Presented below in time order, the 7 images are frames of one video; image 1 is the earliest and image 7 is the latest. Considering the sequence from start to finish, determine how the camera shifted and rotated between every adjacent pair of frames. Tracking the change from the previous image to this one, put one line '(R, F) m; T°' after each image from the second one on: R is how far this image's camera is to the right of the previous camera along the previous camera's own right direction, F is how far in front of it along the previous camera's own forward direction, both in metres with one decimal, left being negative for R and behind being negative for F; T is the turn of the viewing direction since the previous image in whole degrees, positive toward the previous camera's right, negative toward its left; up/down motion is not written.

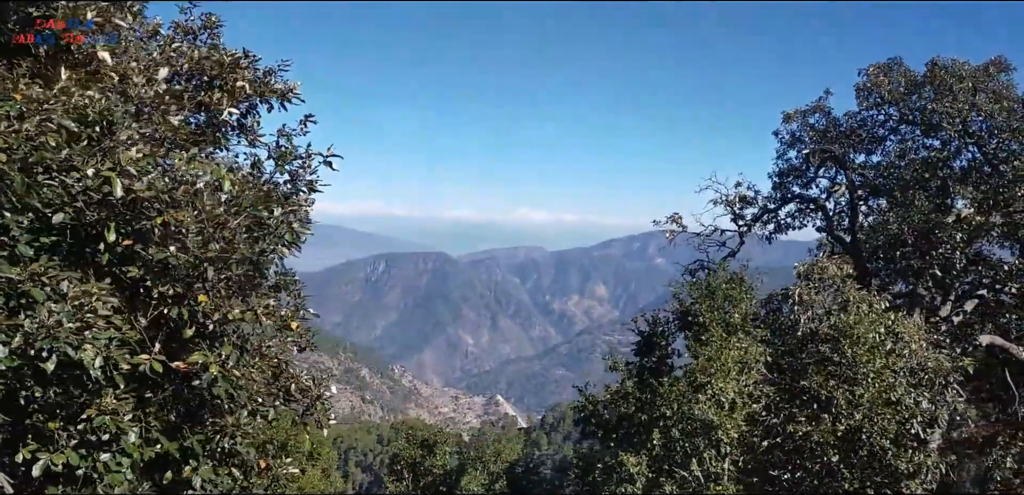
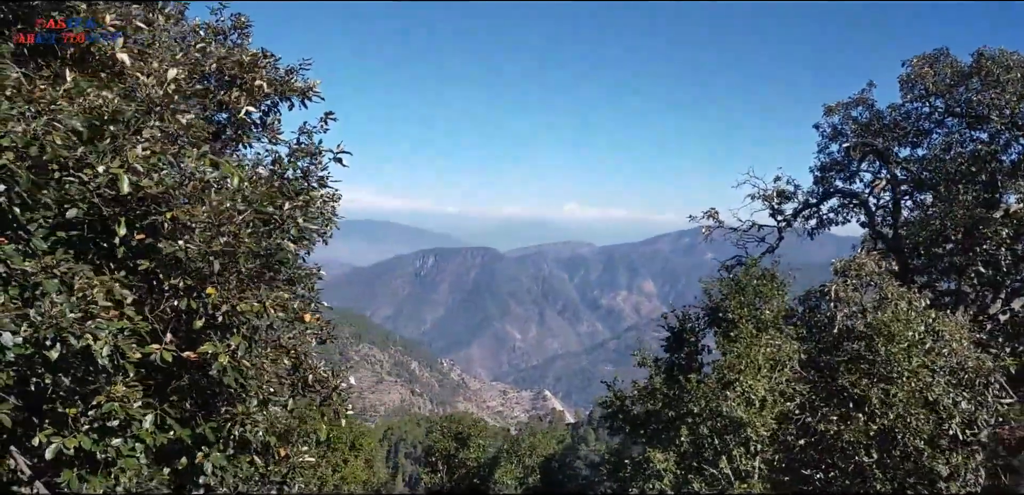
(+0.2, 0.0) m; -4°
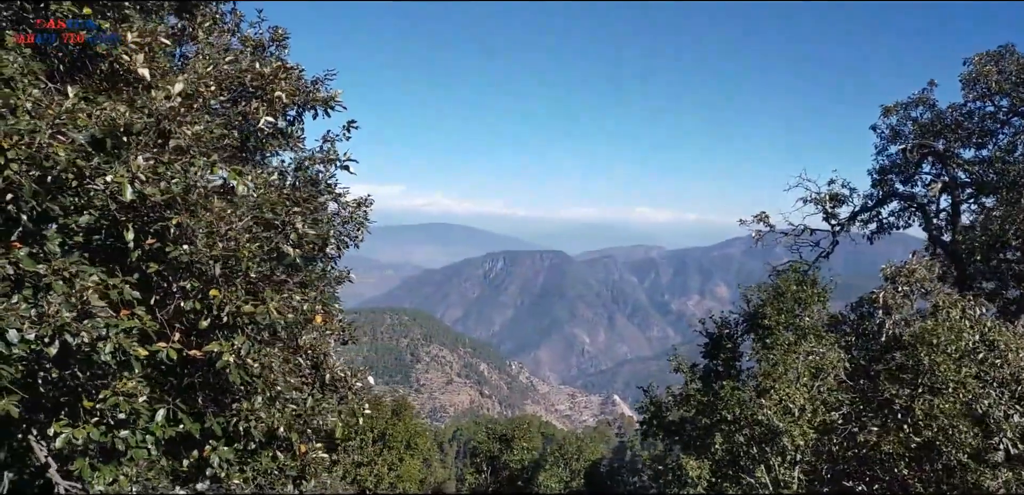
(+0.3, -0.1) m; -5°
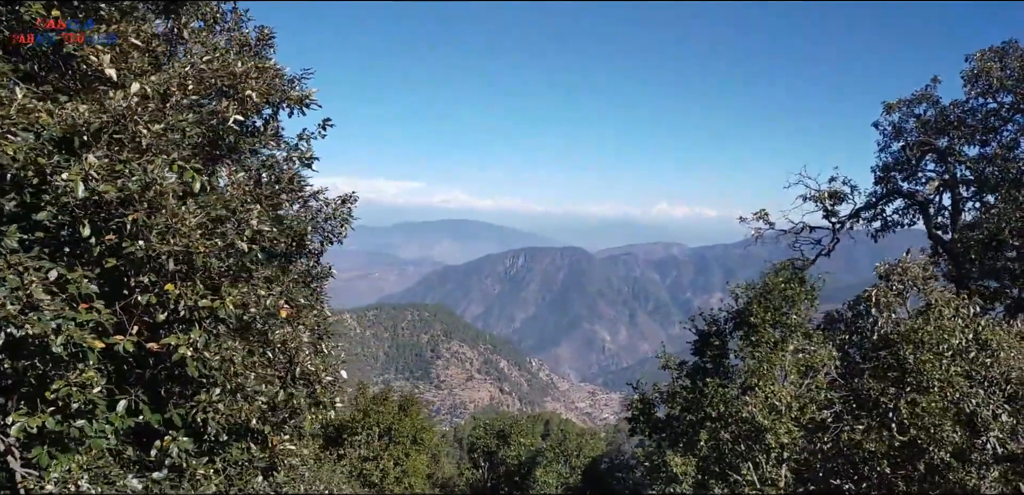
(+0.3, -0.1) m; -1°
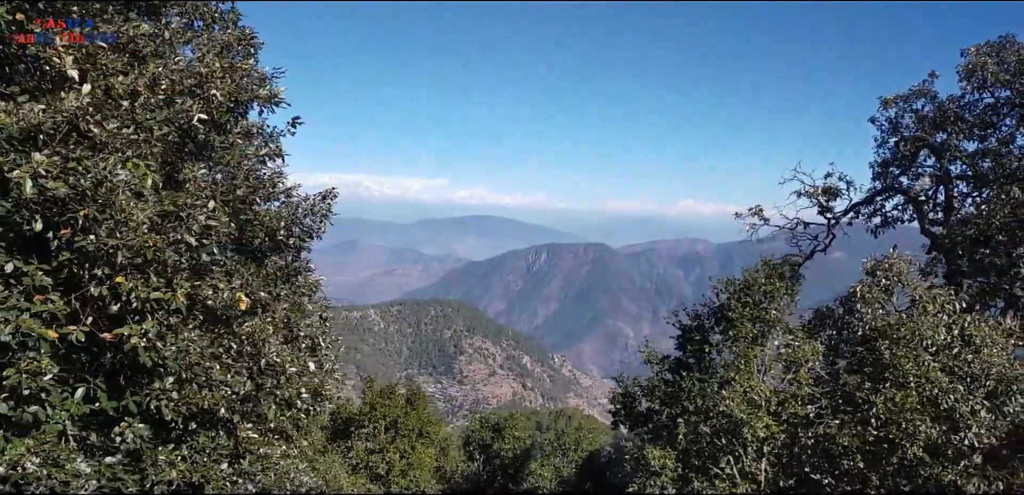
(+0.4, -0.1) m; -1°
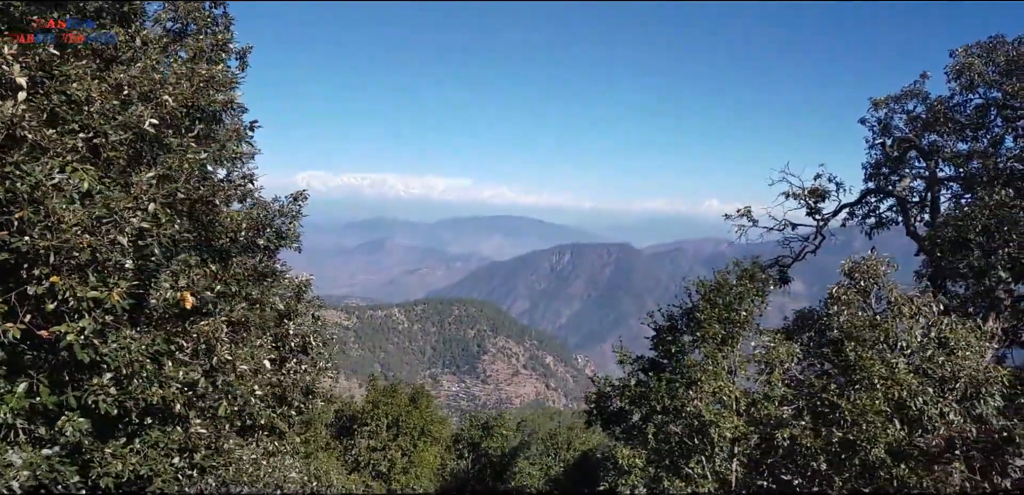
(+0.5, -0.1) m; -1°
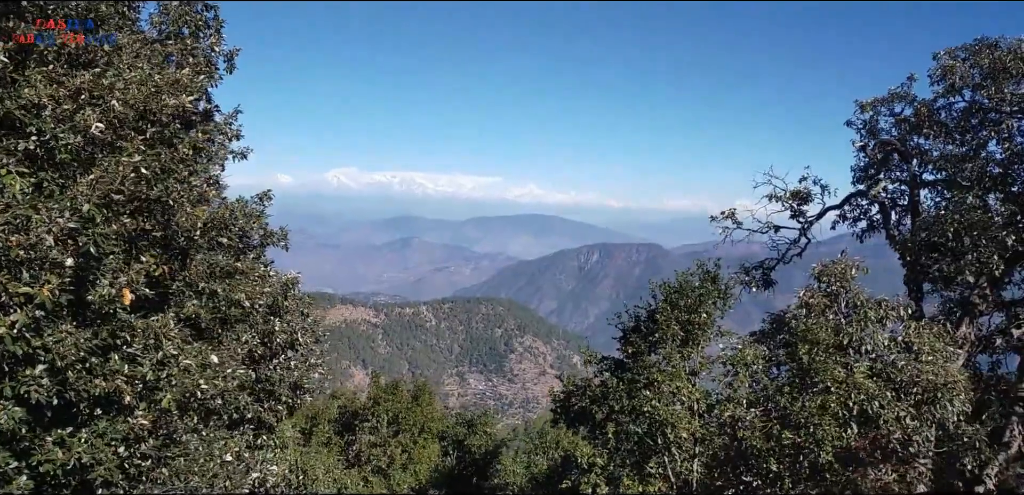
(+0.6, -0.2) m; -1°
